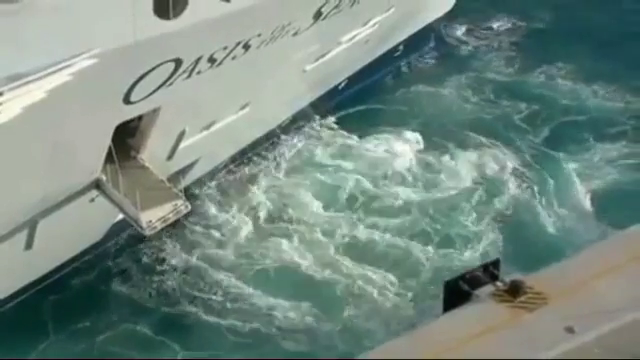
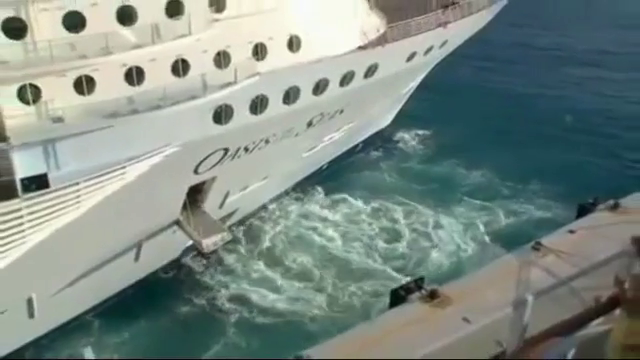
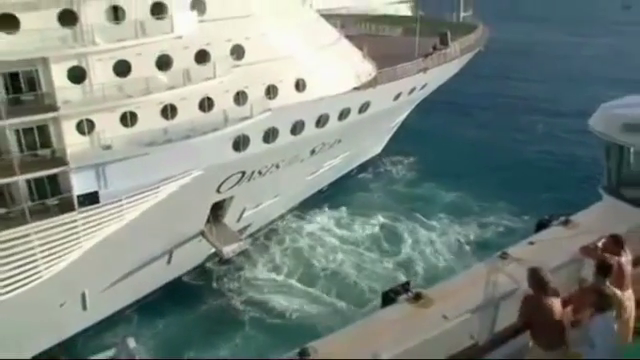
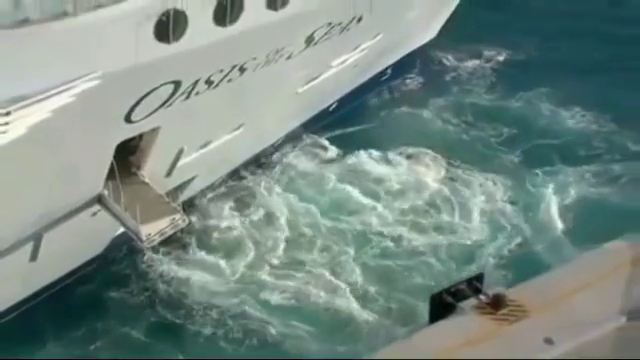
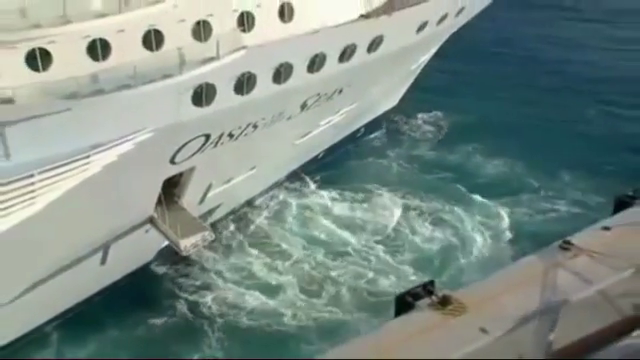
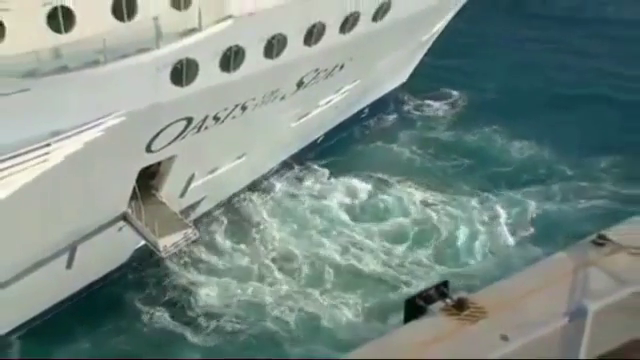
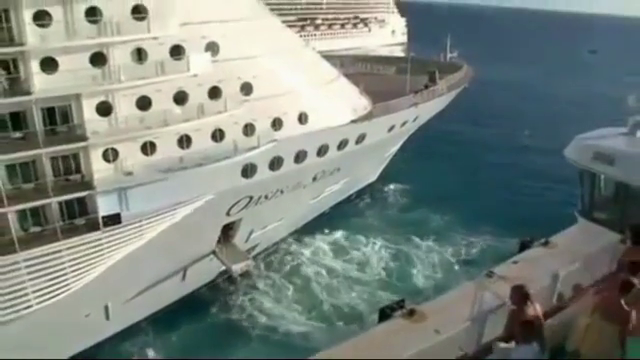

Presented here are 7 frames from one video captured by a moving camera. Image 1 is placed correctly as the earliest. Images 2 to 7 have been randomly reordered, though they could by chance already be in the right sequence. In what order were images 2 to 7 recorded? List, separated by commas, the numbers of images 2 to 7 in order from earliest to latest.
4, 6, 5, 2, 3, 7
